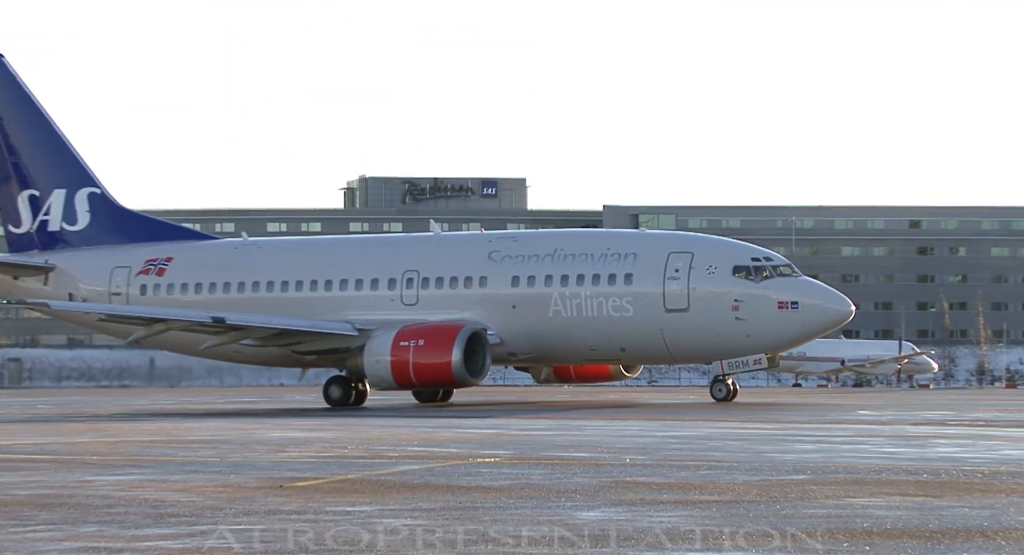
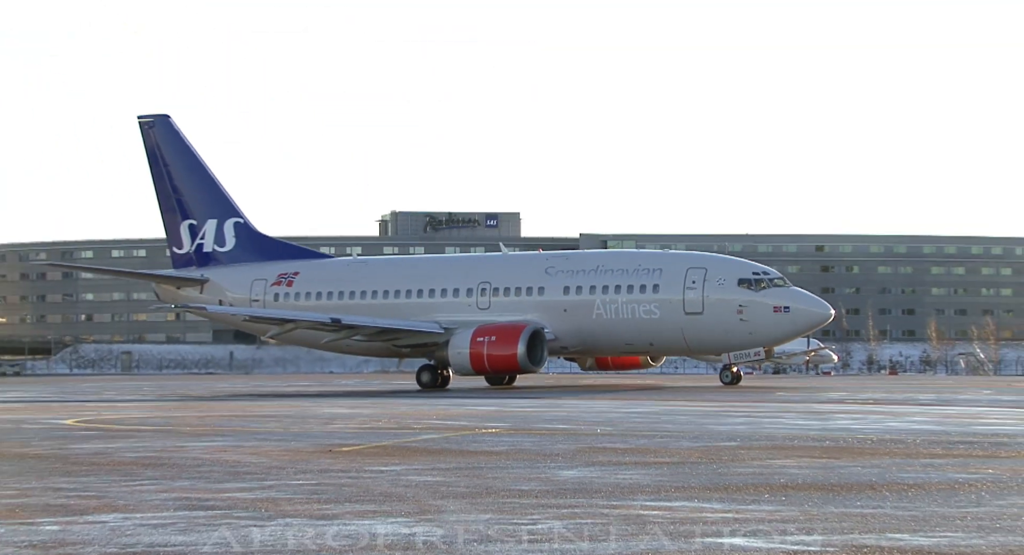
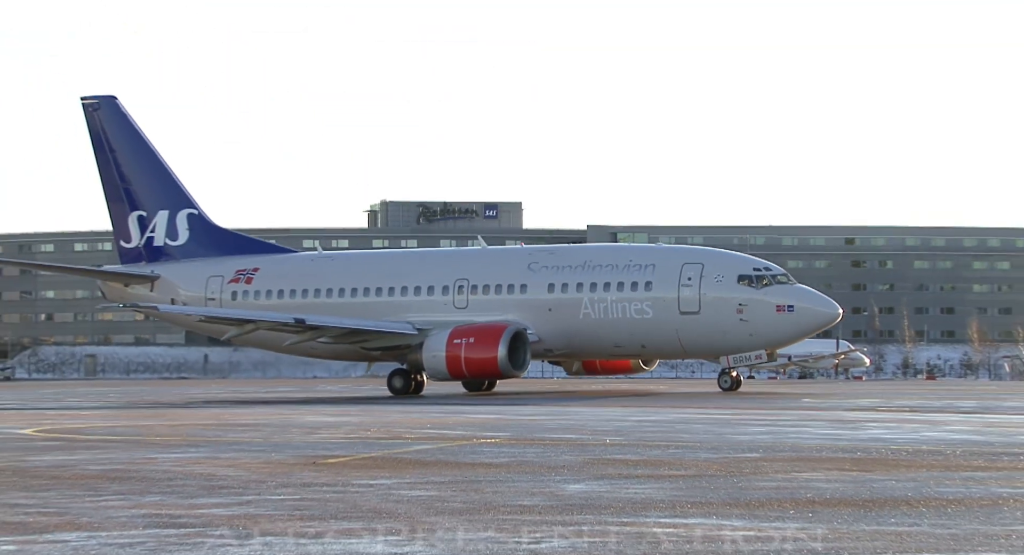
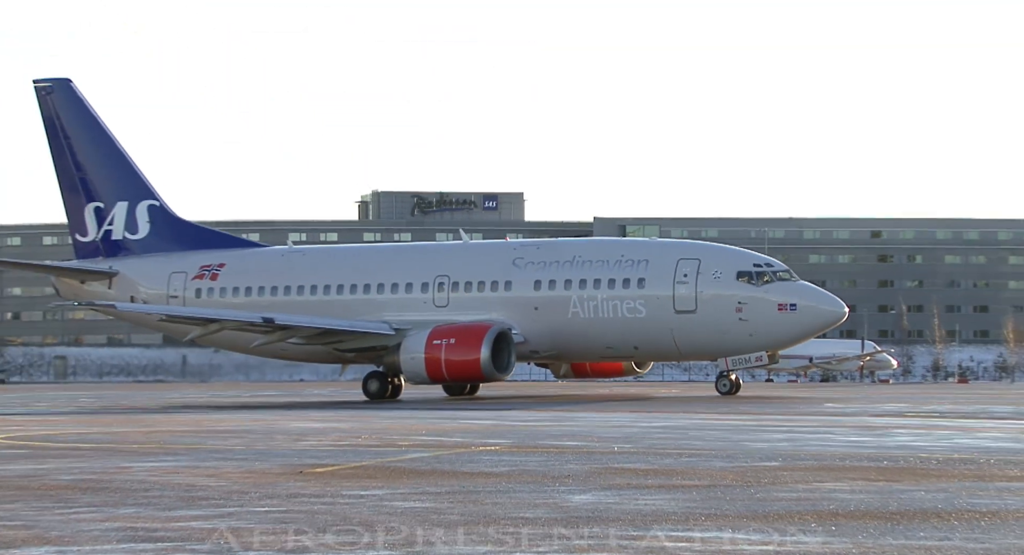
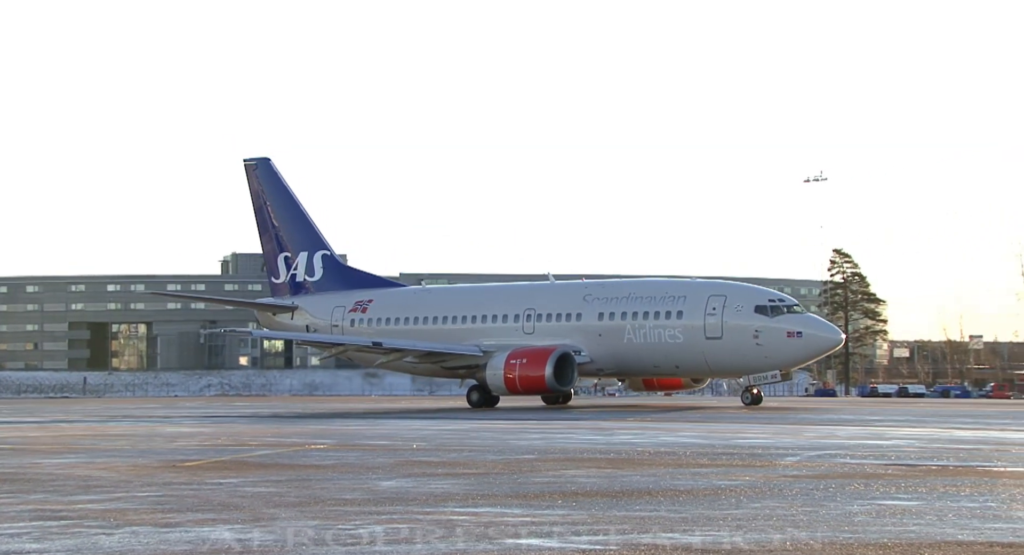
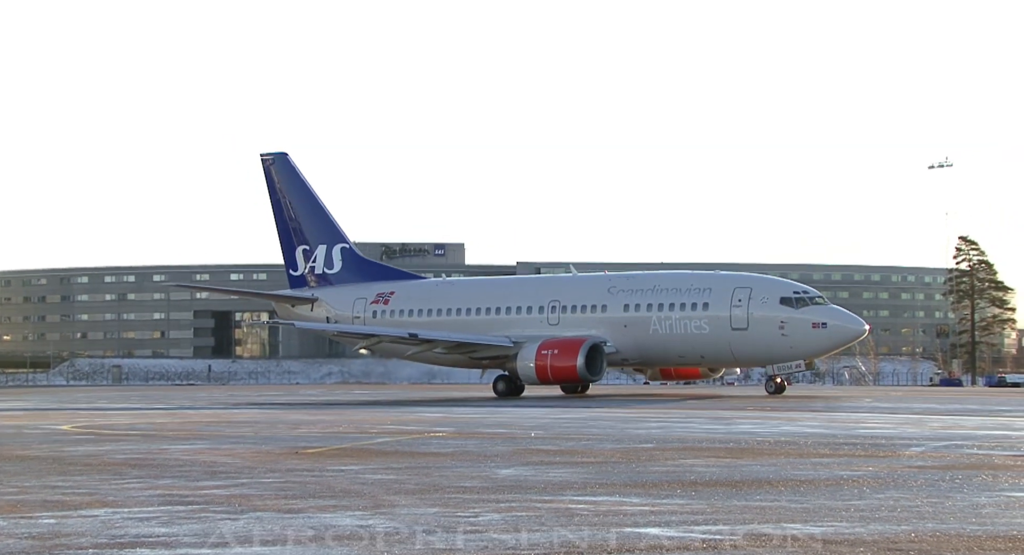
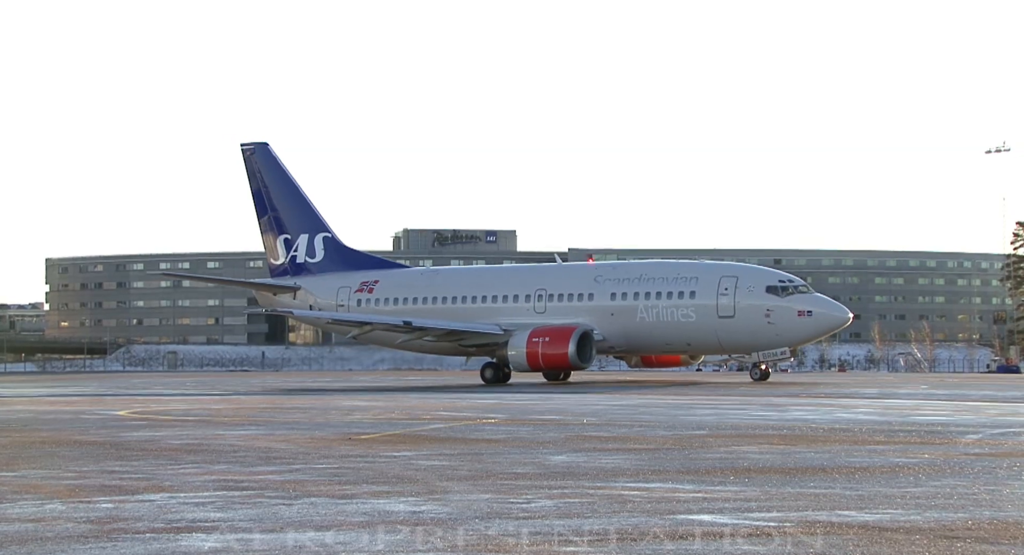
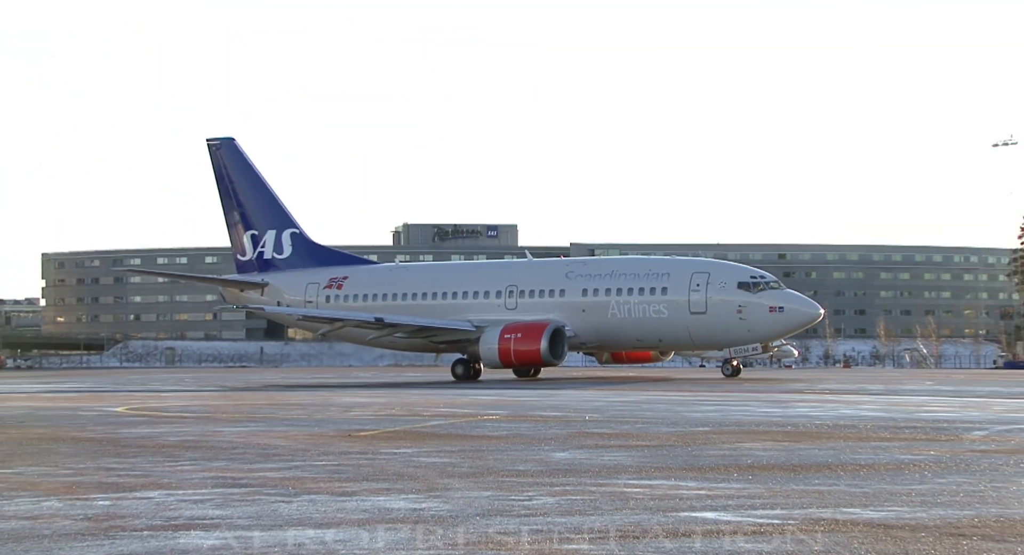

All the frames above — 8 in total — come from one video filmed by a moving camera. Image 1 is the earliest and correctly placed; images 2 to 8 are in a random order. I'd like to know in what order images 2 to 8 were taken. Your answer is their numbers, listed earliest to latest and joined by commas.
4, 3, 2, 8, 7, 6, 5
